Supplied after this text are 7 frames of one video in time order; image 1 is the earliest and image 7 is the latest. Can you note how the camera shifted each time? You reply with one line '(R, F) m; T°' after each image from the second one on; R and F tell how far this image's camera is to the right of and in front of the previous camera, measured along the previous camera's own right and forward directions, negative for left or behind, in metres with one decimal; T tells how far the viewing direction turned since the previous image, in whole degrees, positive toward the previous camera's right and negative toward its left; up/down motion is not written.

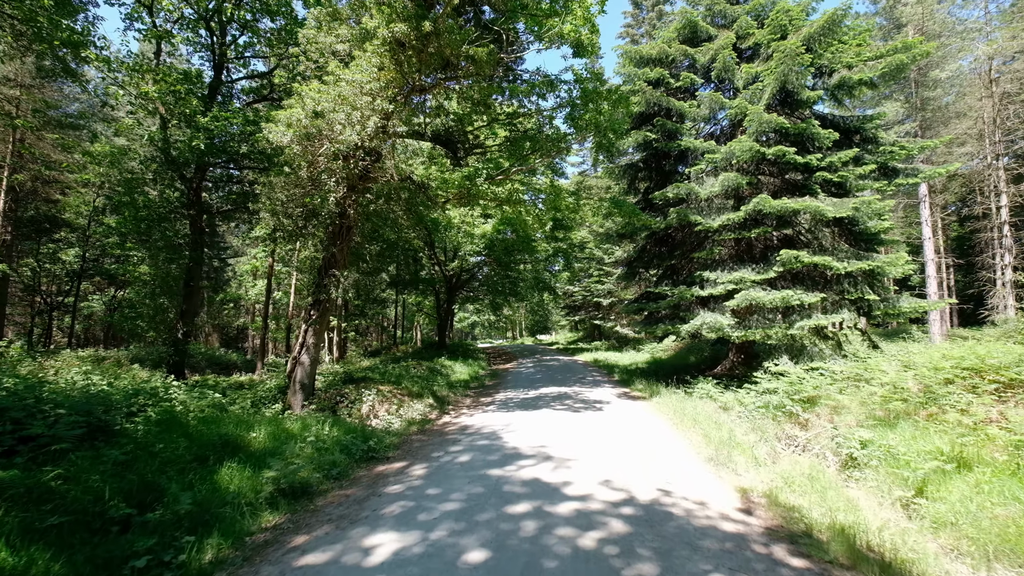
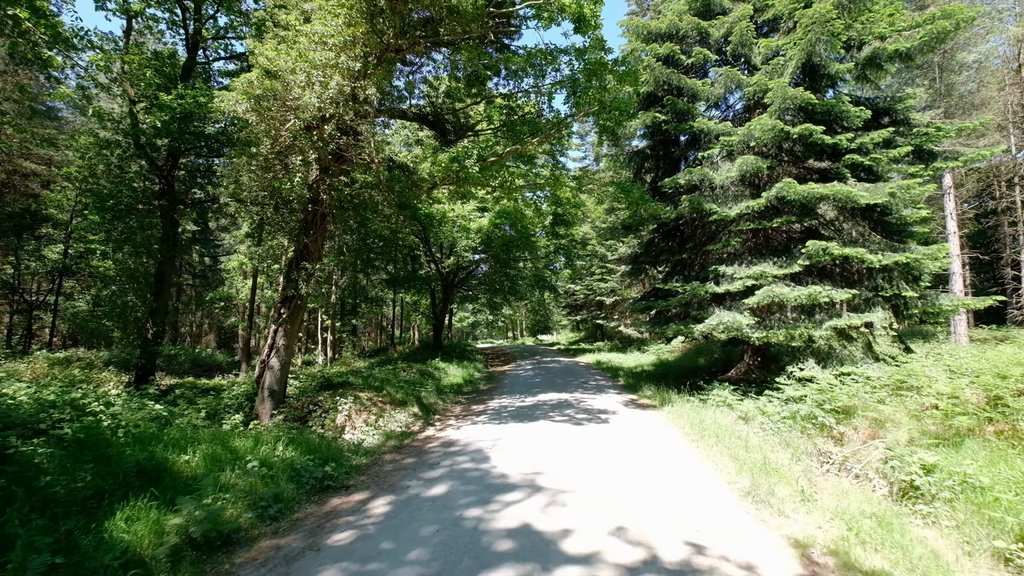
(+0.1, +1.0) m; 0°
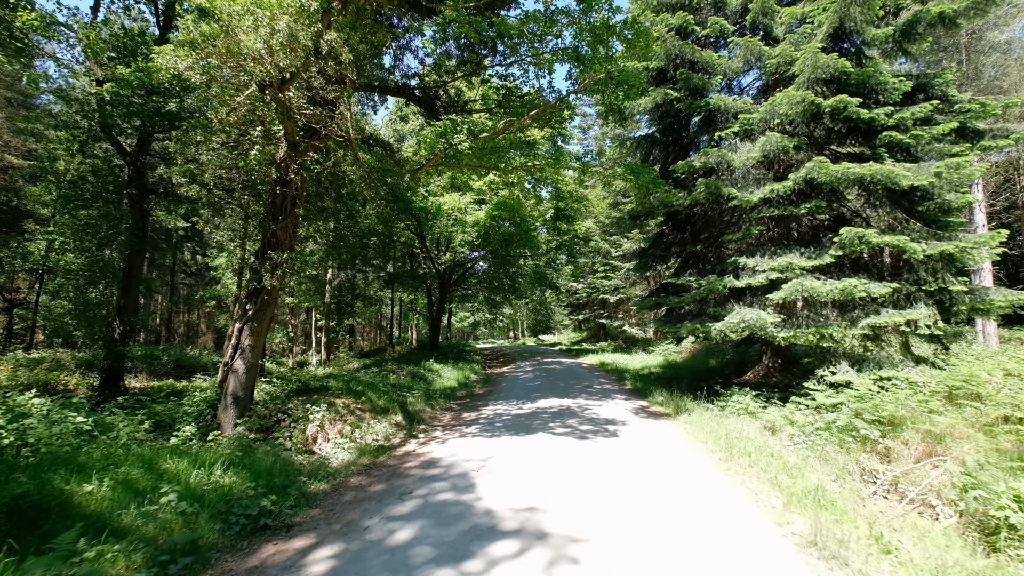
(+0.1, +1.0) m; 0°
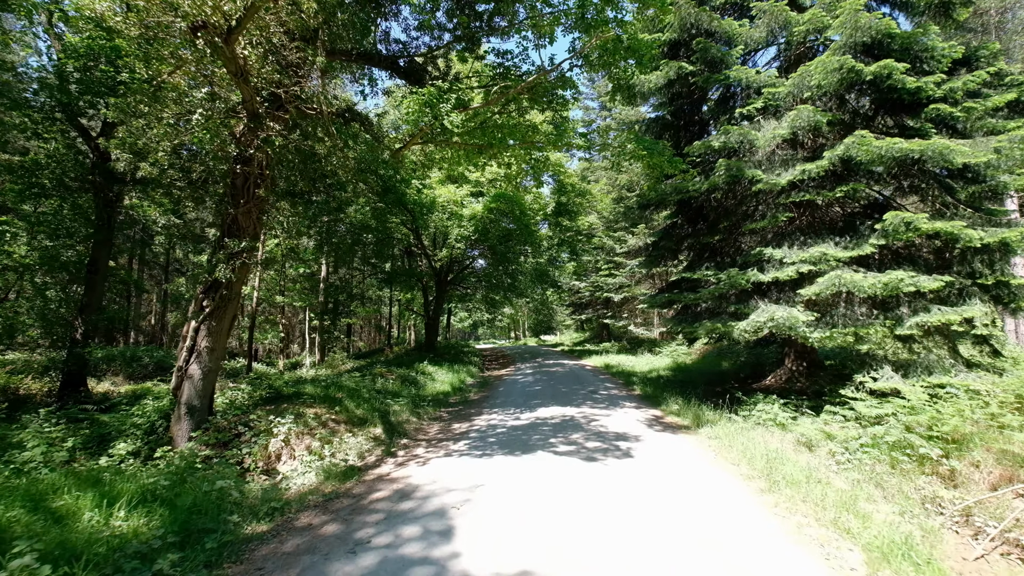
(+0.1, +1.0) m; 0°
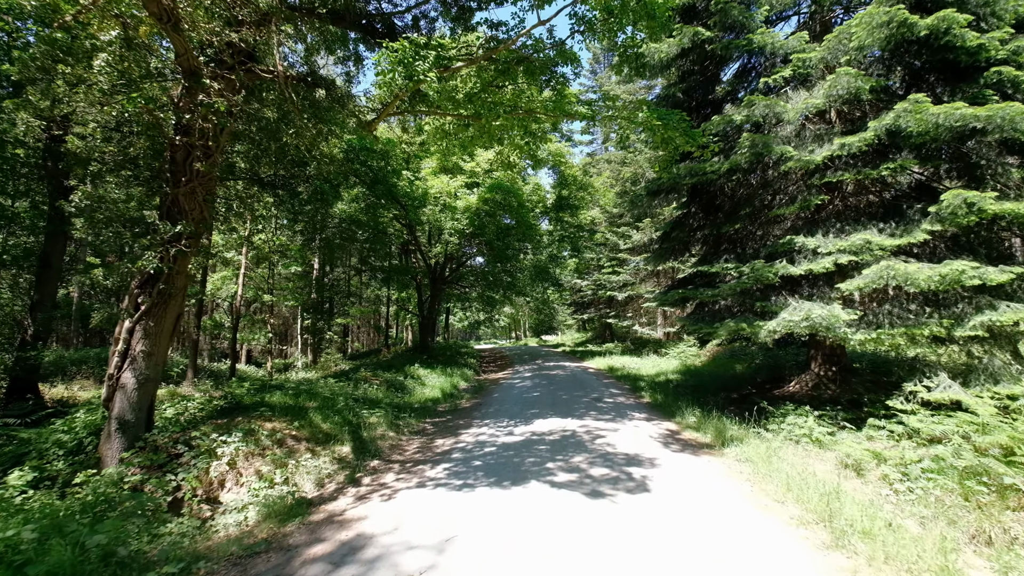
(+0.1, +1.0) m; 0°
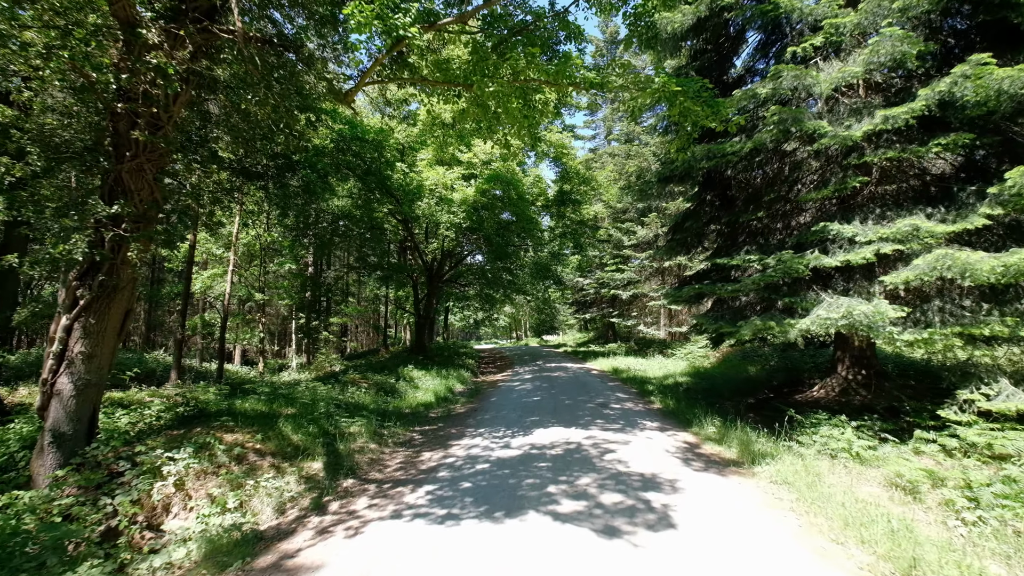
(+0.1, +0.8) m; 0°
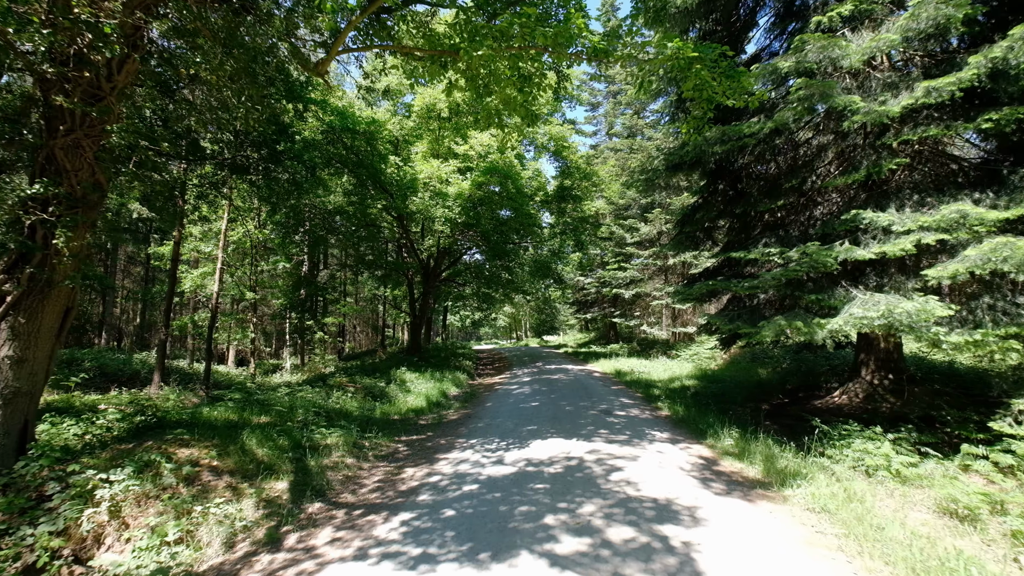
(+0.1, +0.6) m; 0°
